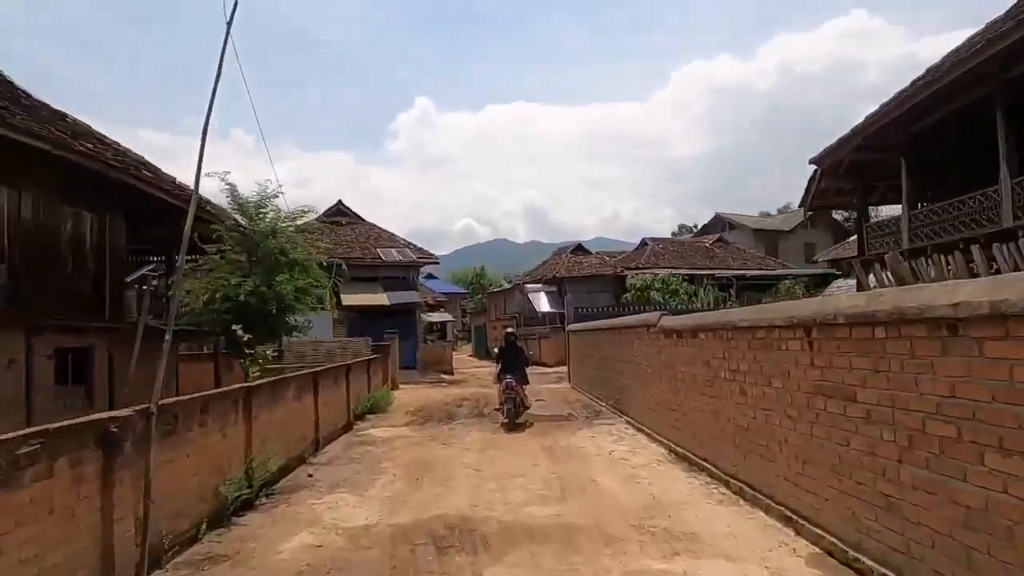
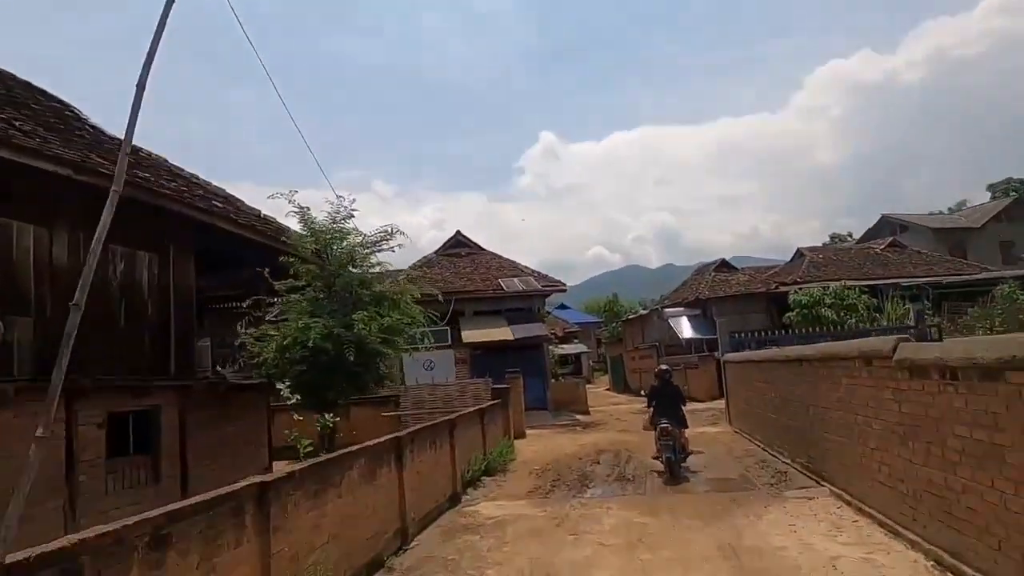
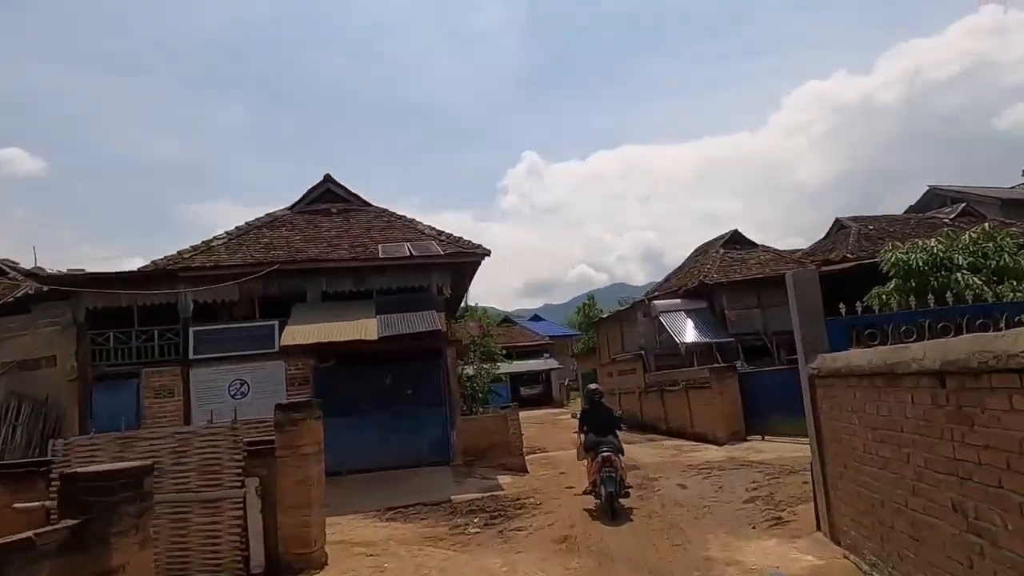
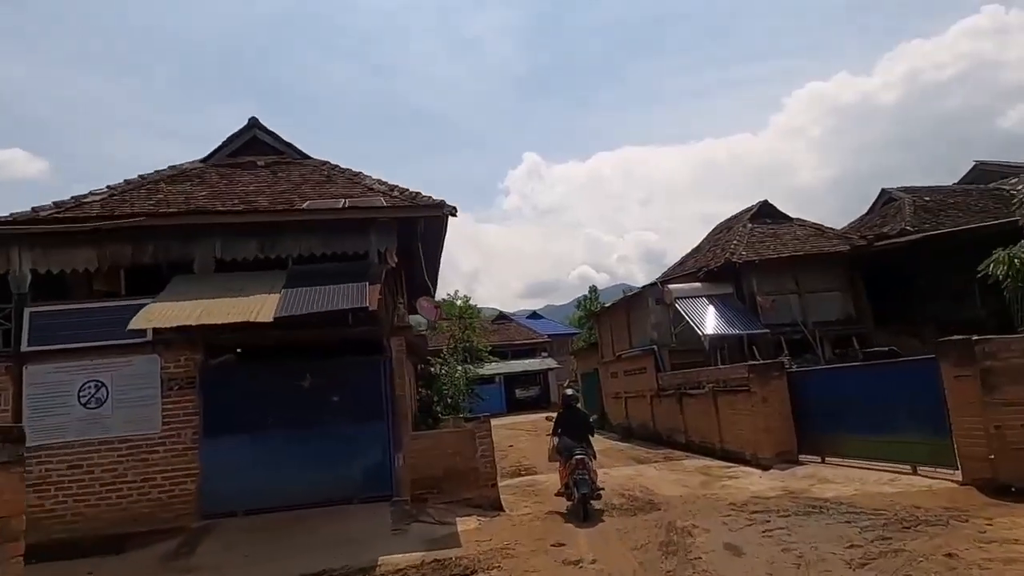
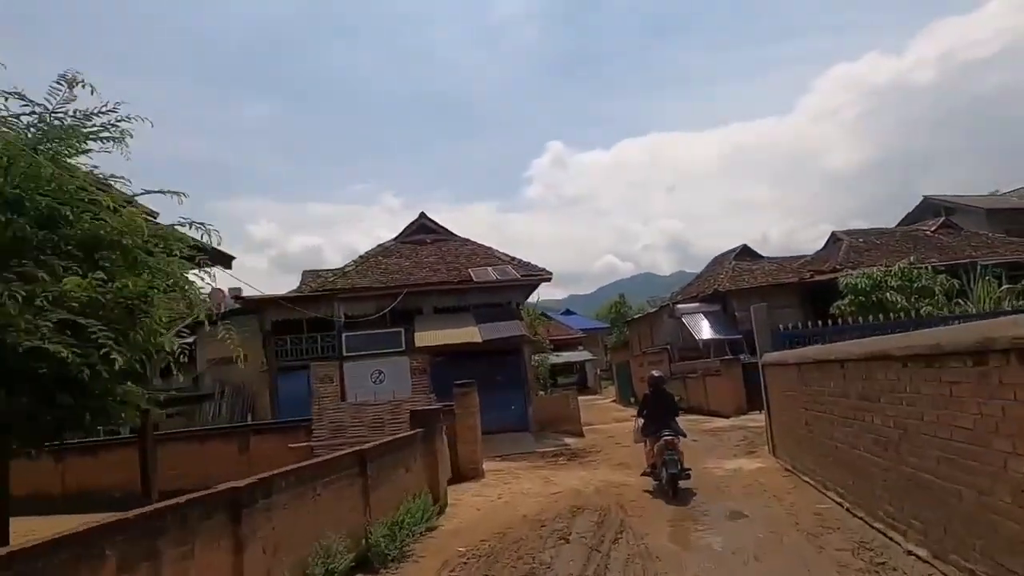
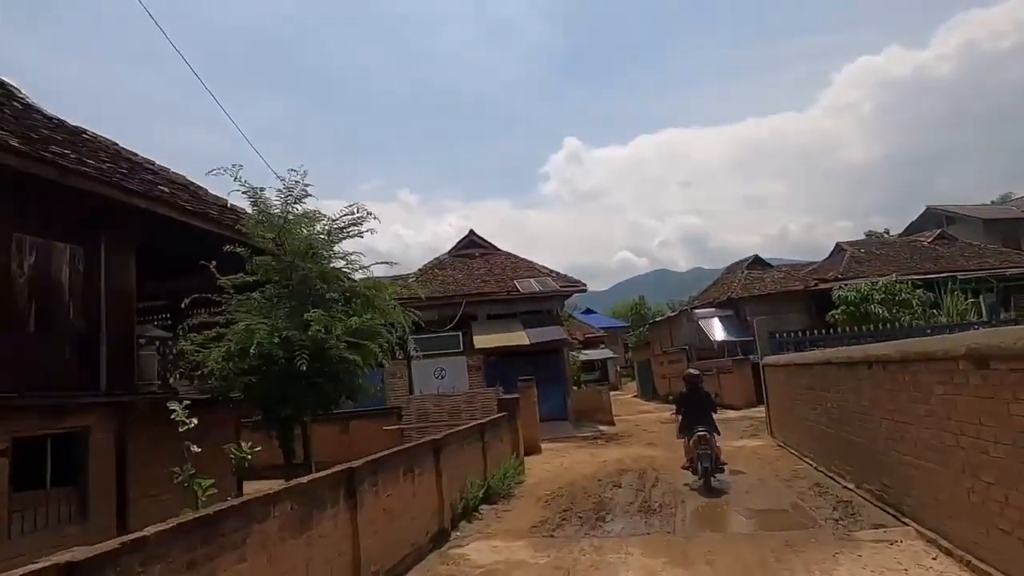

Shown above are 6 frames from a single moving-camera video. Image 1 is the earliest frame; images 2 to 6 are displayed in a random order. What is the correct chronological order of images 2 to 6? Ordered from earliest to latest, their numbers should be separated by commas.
2, 6, 5, 3, 4
